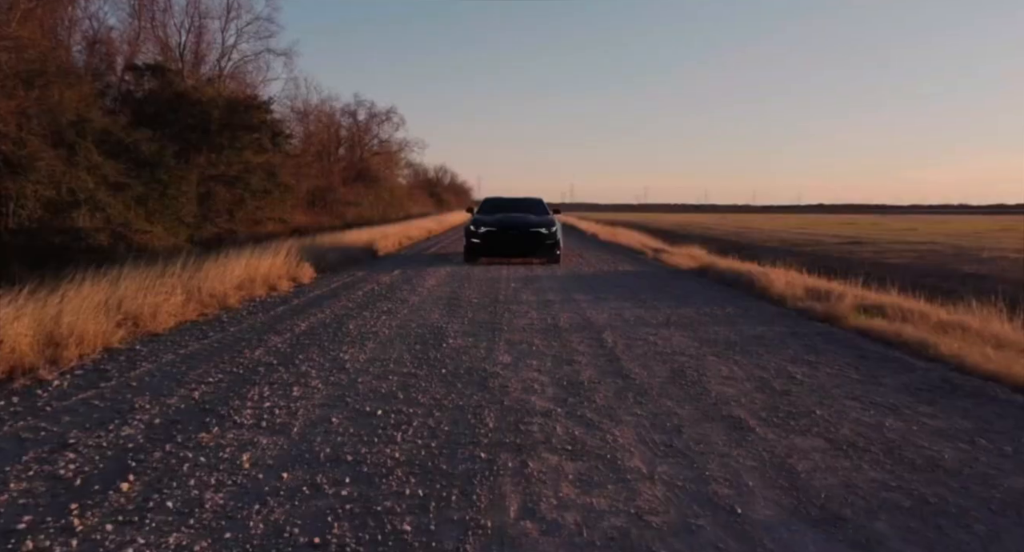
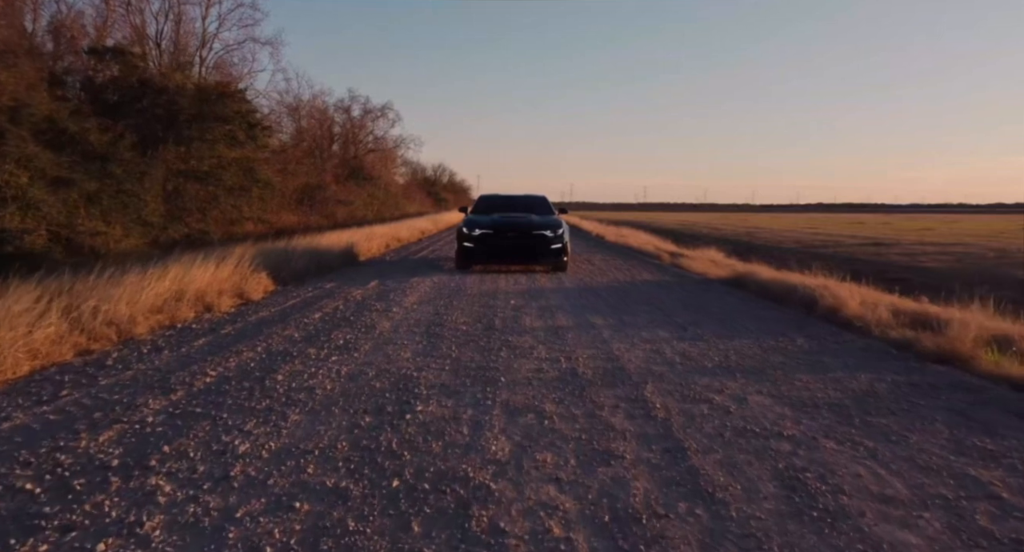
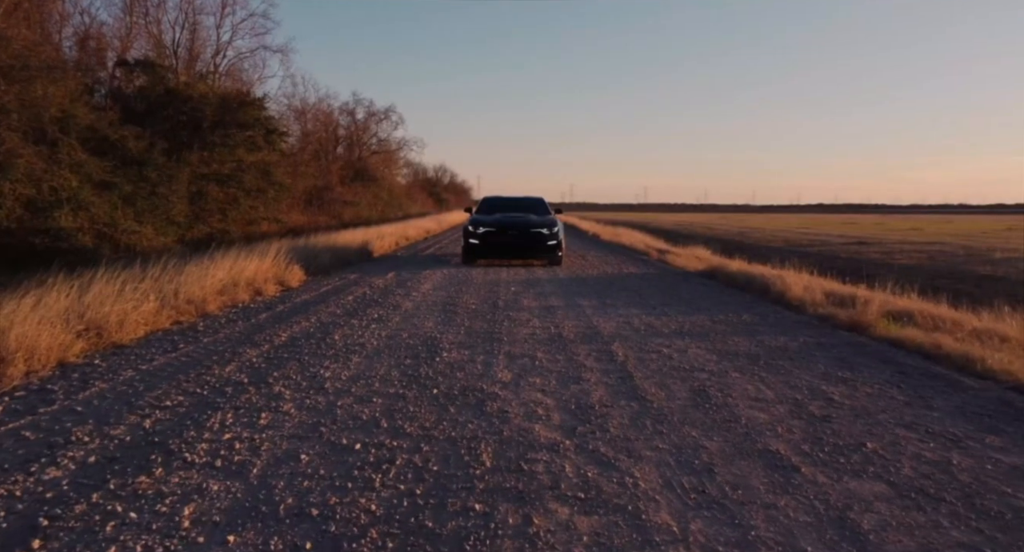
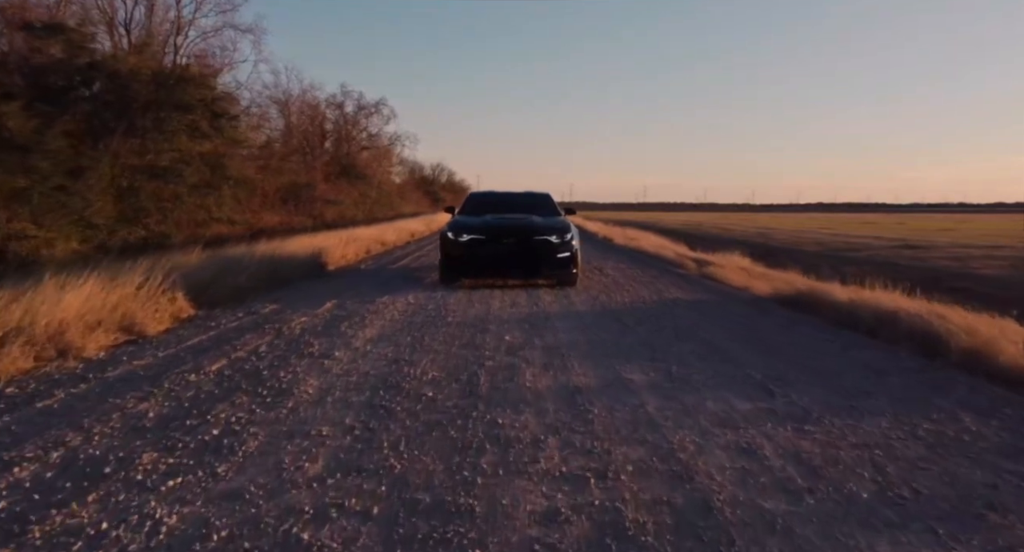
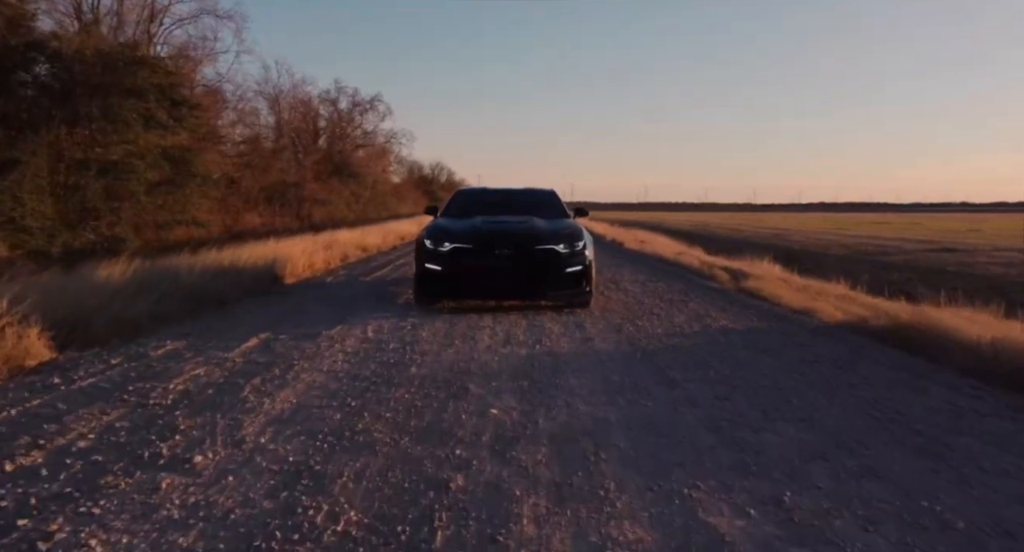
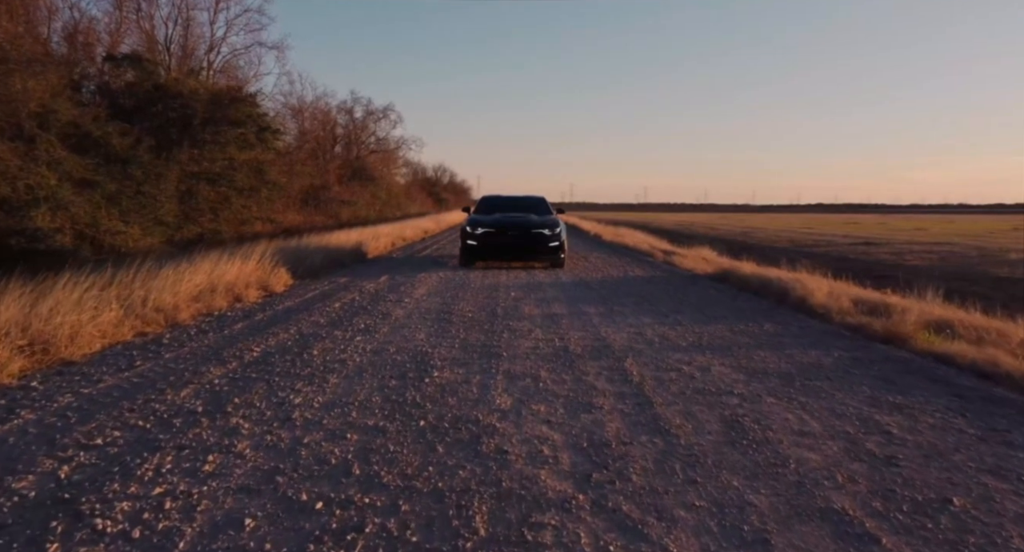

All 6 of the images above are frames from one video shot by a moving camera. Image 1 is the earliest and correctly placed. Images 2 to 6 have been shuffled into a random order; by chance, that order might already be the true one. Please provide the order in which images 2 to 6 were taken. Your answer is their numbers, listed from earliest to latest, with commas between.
3, 6, 2, 4, 5
